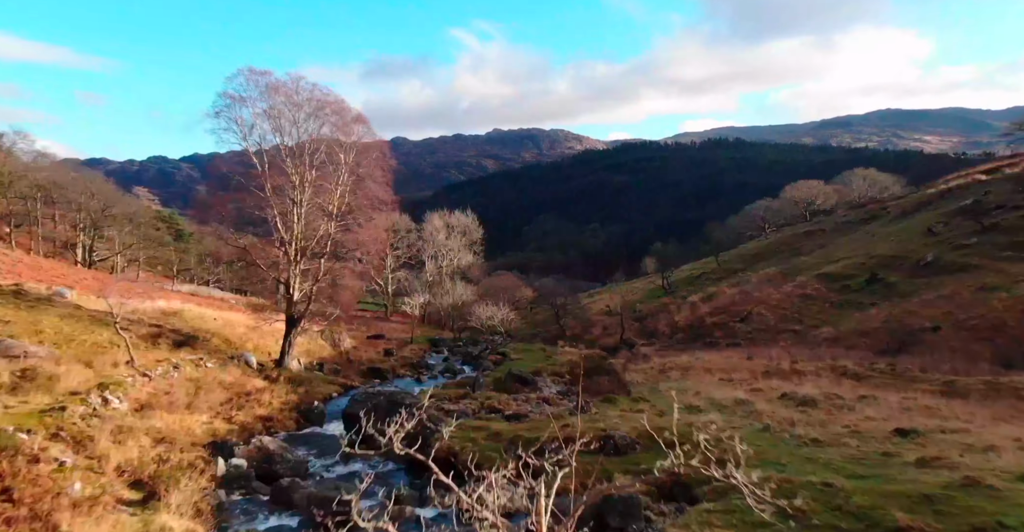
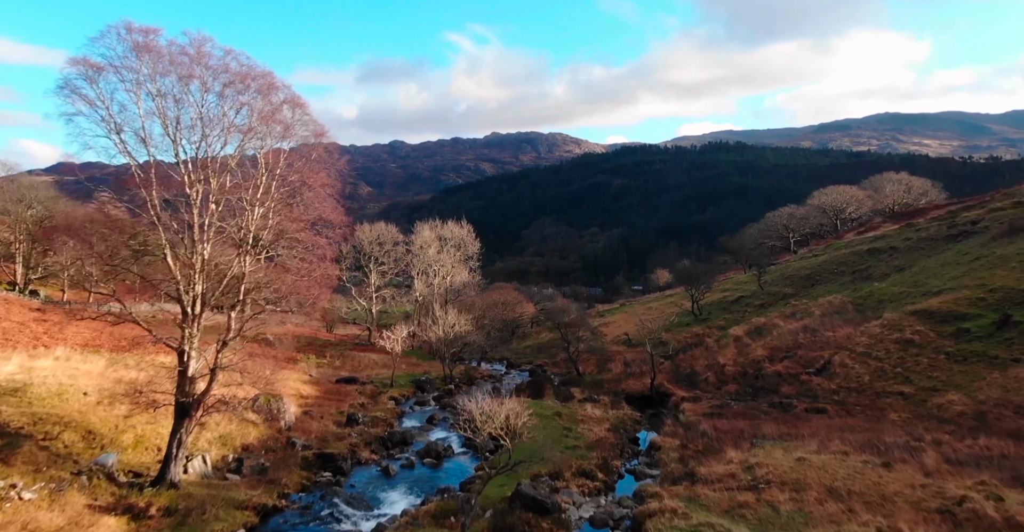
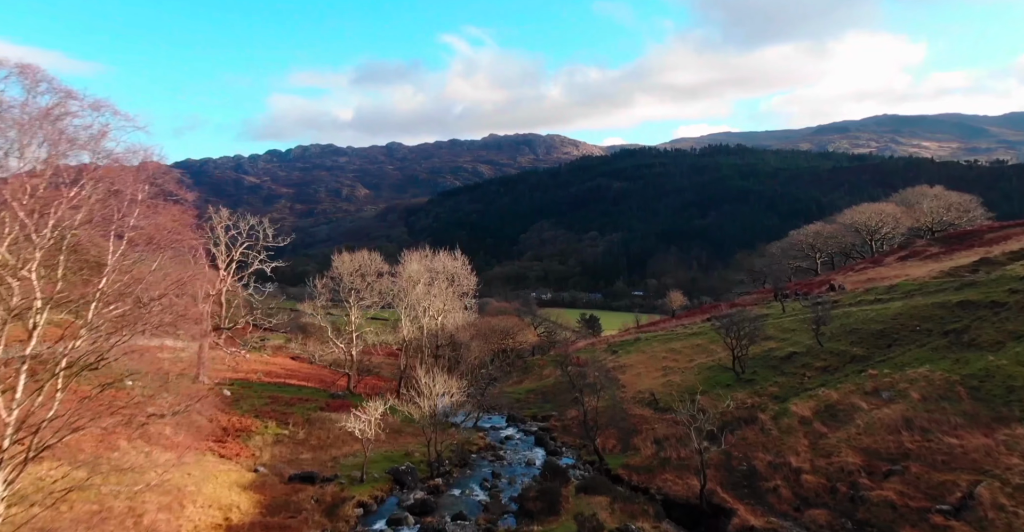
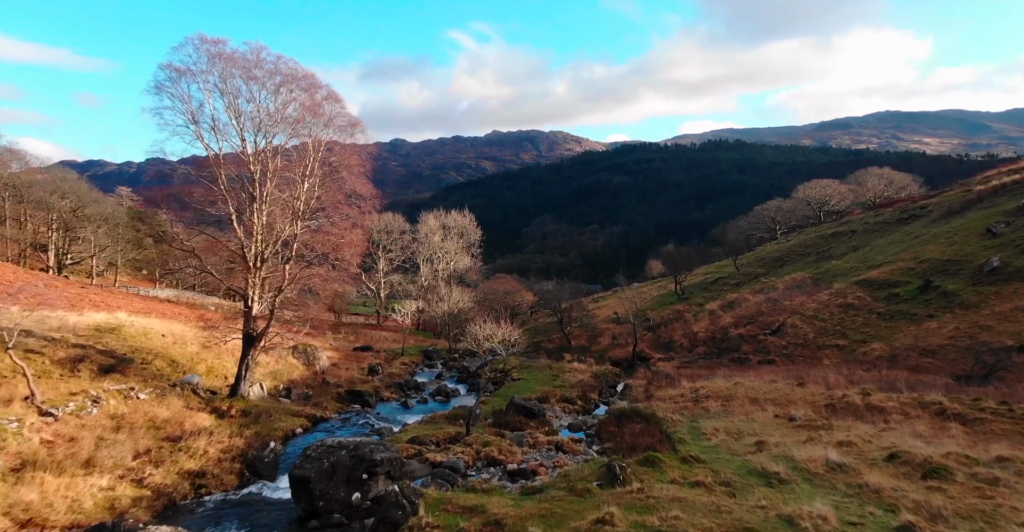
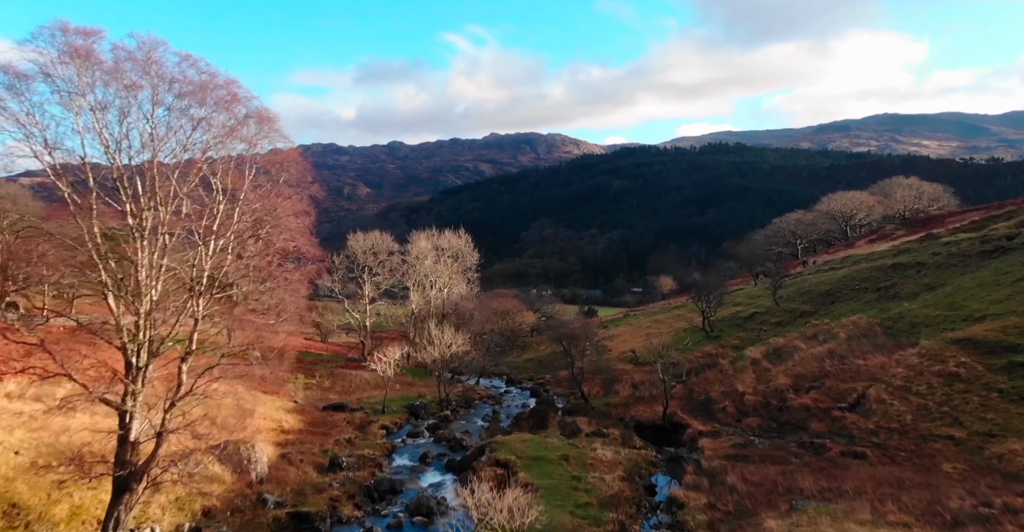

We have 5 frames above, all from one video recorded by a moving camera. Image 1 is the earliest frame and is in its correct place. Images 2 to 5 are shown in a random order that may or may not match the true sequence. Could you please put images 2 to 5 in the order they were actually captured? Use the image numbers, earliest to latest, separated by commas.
4, 2, 5, 3
